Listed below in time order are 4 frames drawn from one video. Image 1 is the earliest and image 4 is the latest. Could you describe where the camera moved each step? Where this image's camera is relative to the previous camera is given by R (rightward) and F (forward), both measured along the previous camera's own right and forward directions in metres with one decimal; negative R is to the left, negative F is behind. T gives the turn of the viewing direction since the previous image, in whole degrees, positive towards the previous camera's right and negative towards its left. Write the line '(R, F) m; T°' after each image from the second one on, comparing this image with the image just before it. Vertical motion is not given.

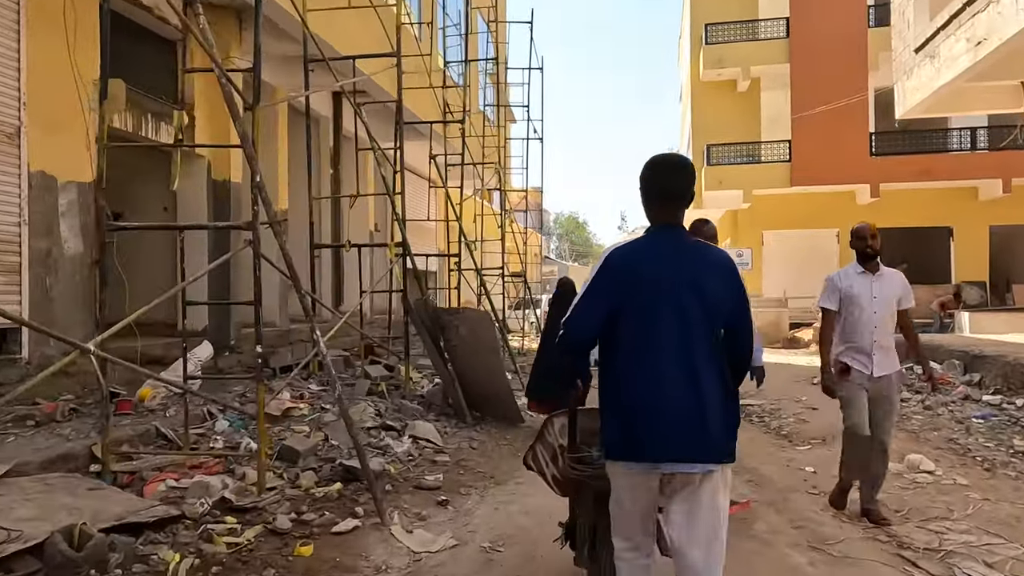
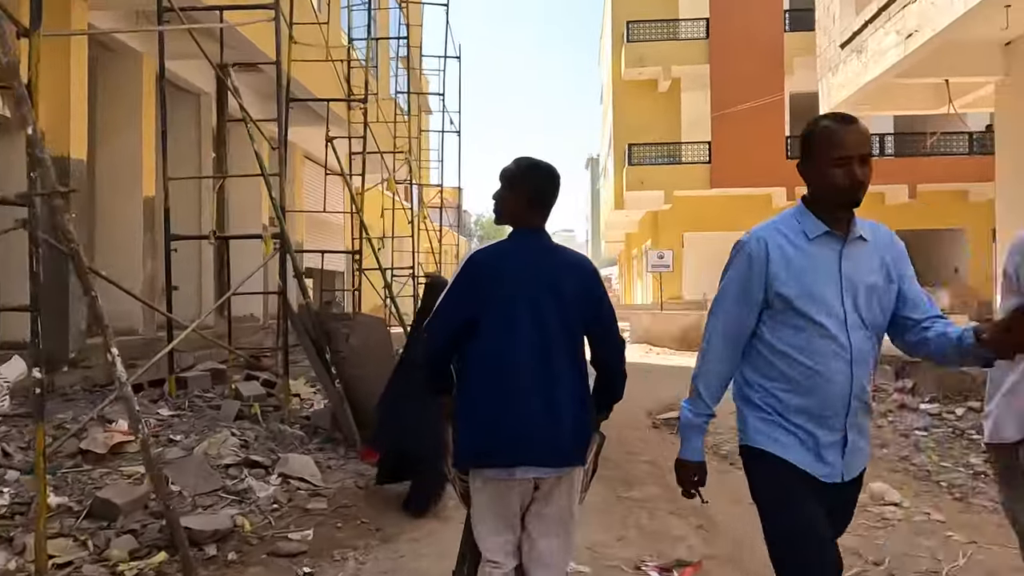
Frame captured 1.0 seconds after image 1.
(+0.1, +0.9) m; +7°
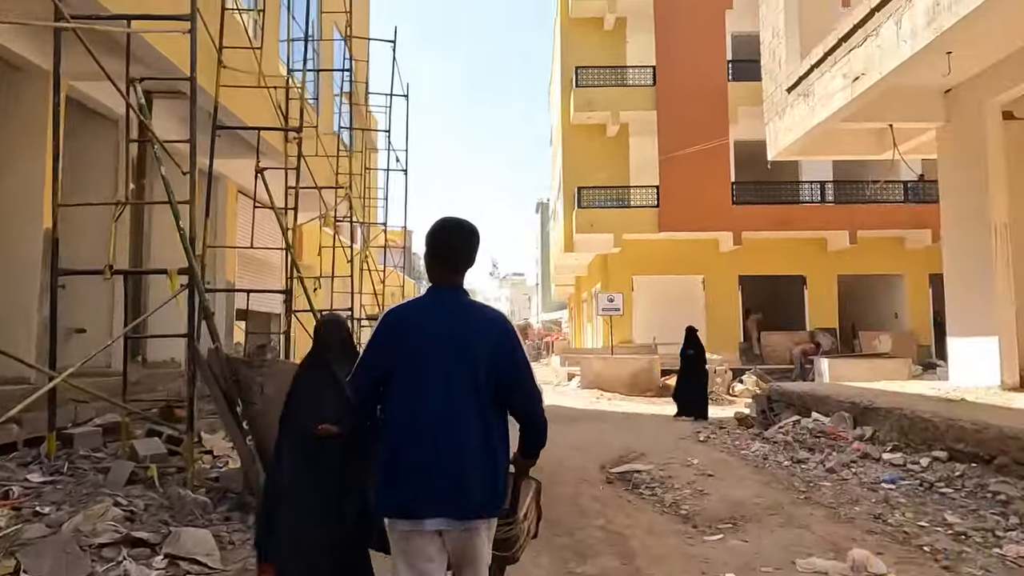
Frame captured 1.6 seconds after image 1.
(+0.1, +0.5) m; +4°
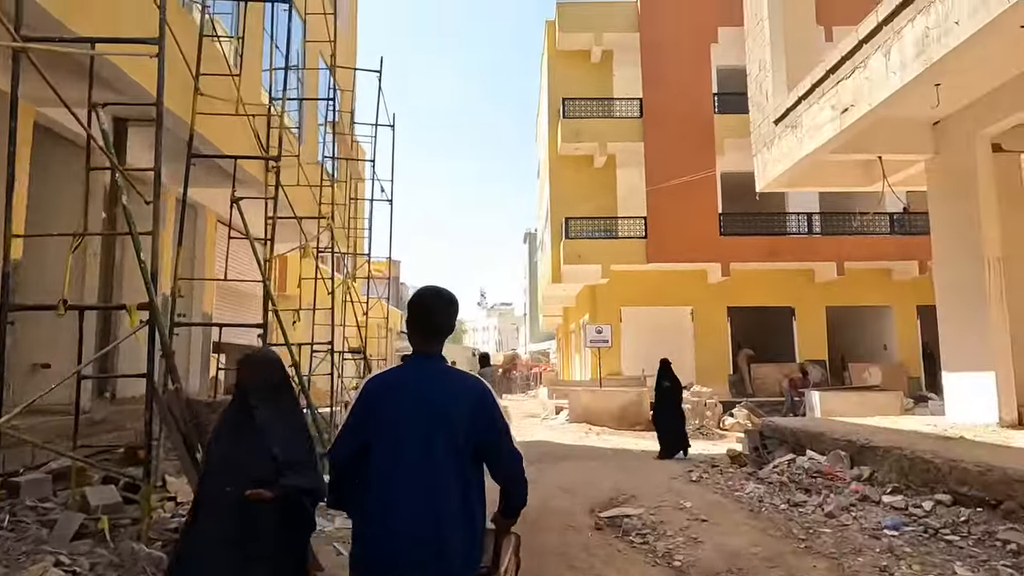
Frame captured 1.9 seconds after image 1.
(0.0, +0.2) m; +1°
